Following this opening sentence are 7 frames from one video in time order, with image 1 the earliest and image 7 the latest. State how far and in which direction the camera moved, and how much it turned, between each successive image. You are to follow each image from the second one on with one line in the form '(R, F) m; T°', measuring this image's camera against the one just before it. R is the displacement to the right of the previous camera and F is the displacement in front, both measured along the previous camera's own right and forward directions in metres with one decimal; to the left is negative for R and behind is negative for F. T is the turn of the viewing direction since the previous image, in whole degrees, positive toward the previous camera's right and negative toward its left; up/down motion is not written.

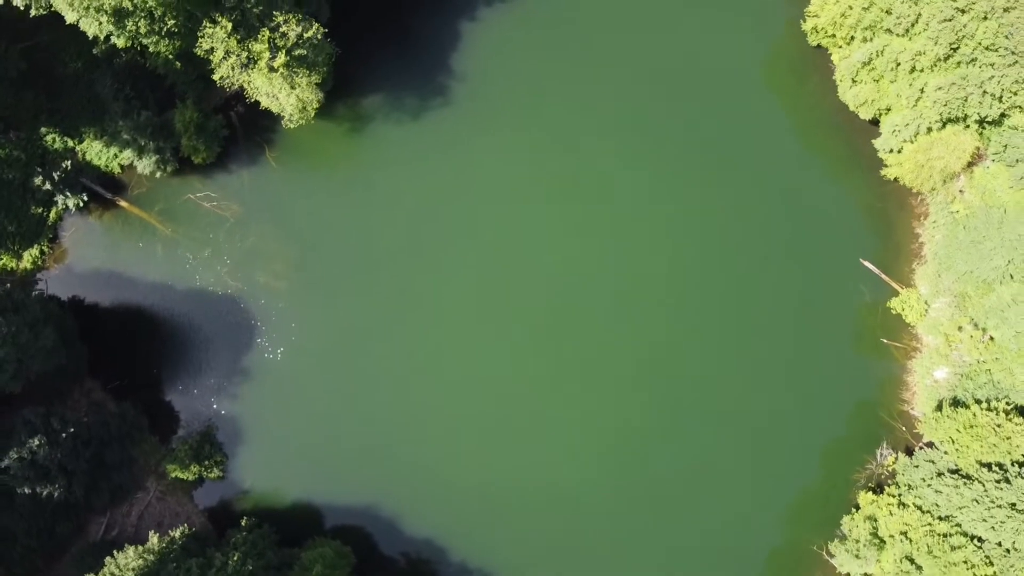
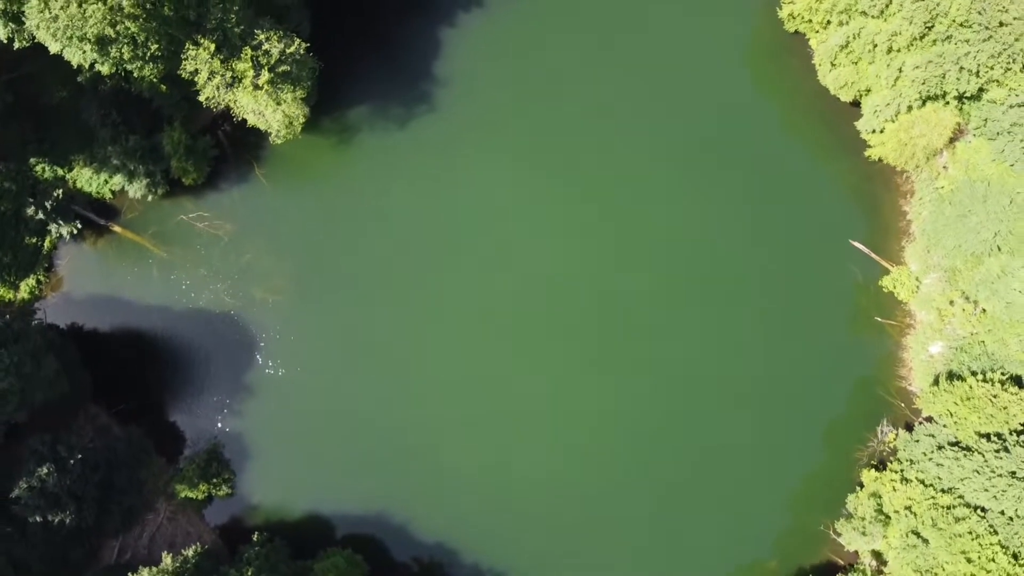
(+0.1, -0.3) m; 0°
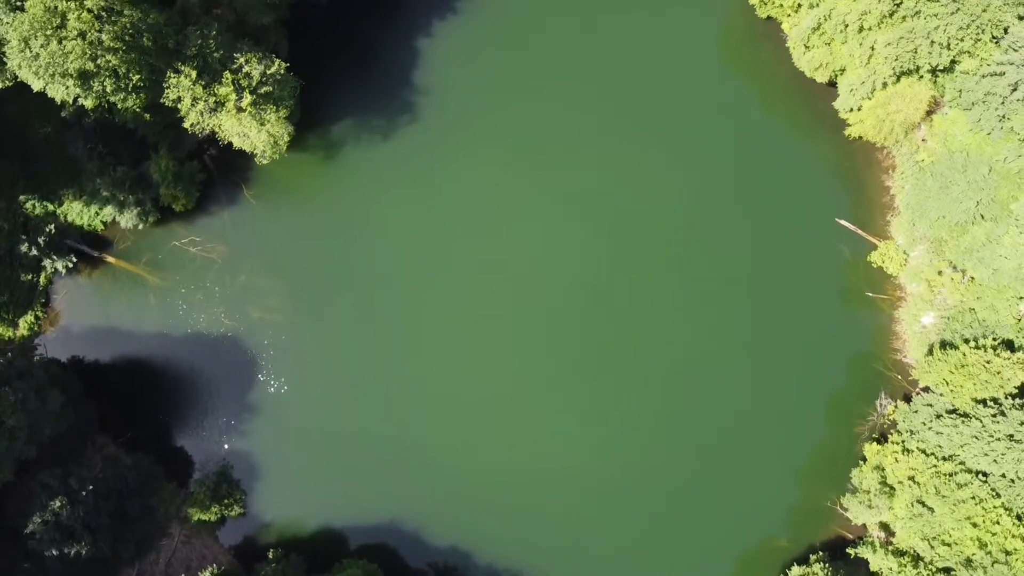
(0.0, -0.4) m; 0°
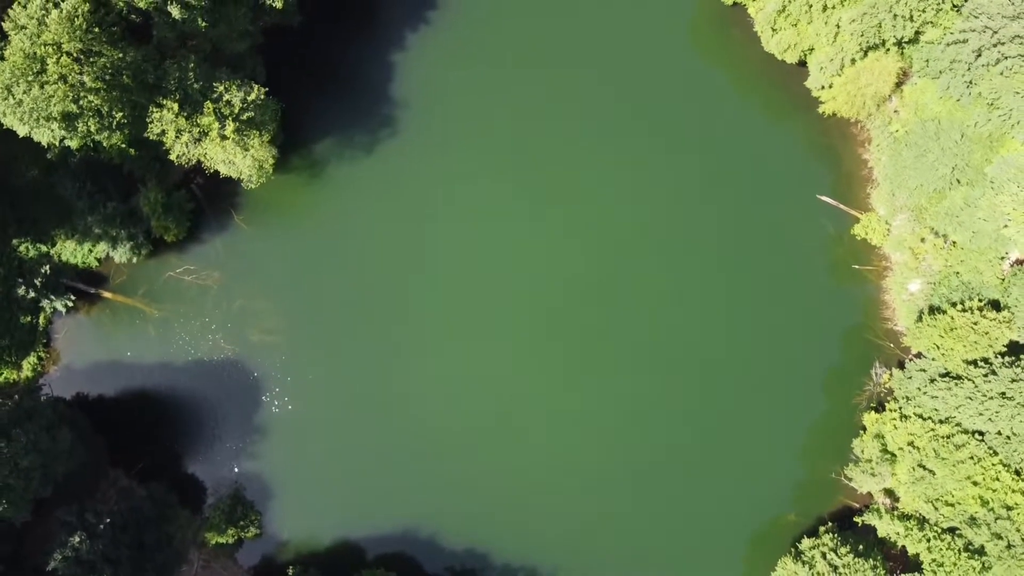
(+0.1, -0.6) m; 0°
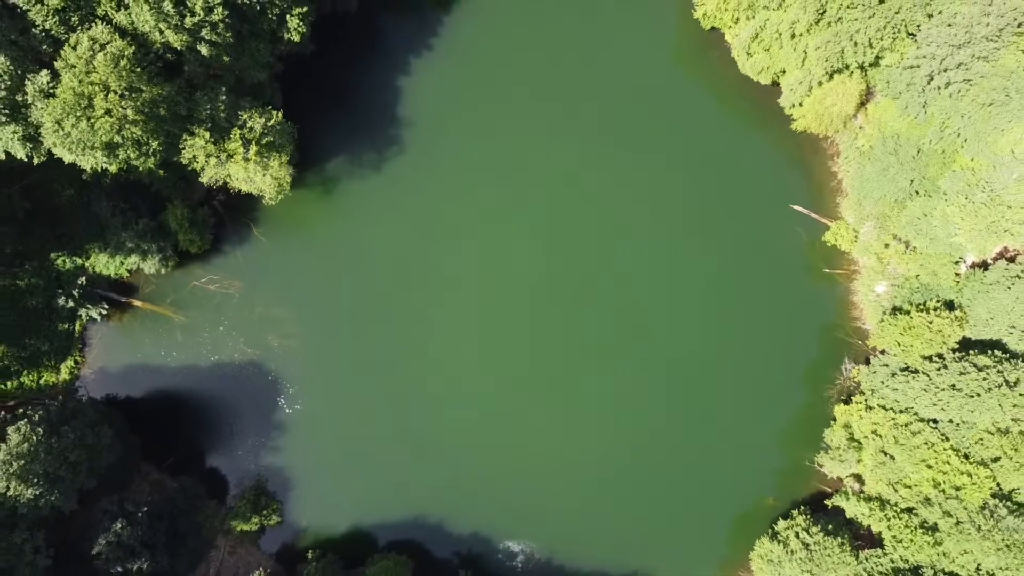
(+0.1, -3.6) m; 0°
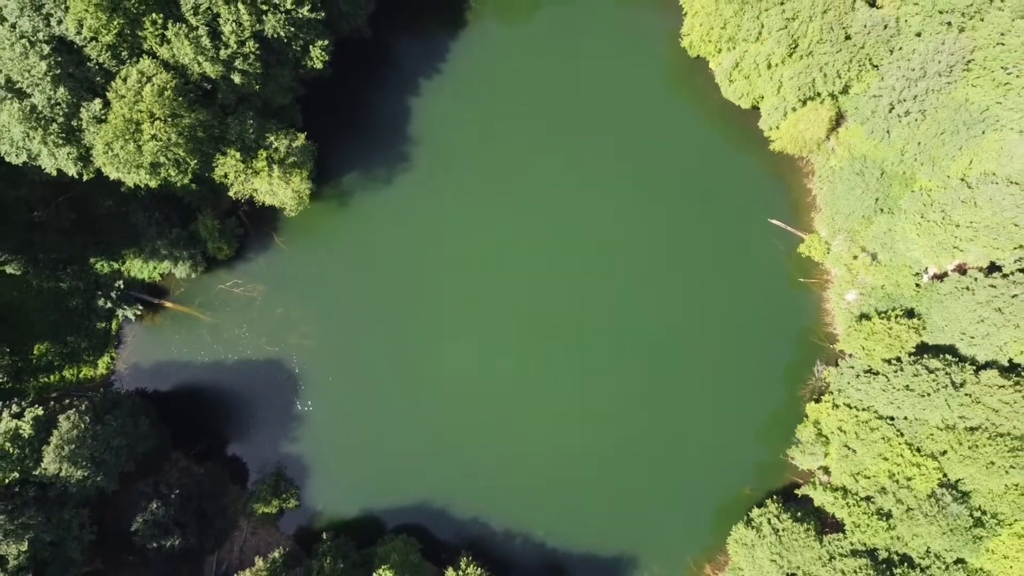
(+0.3, -4.1) m; 0°
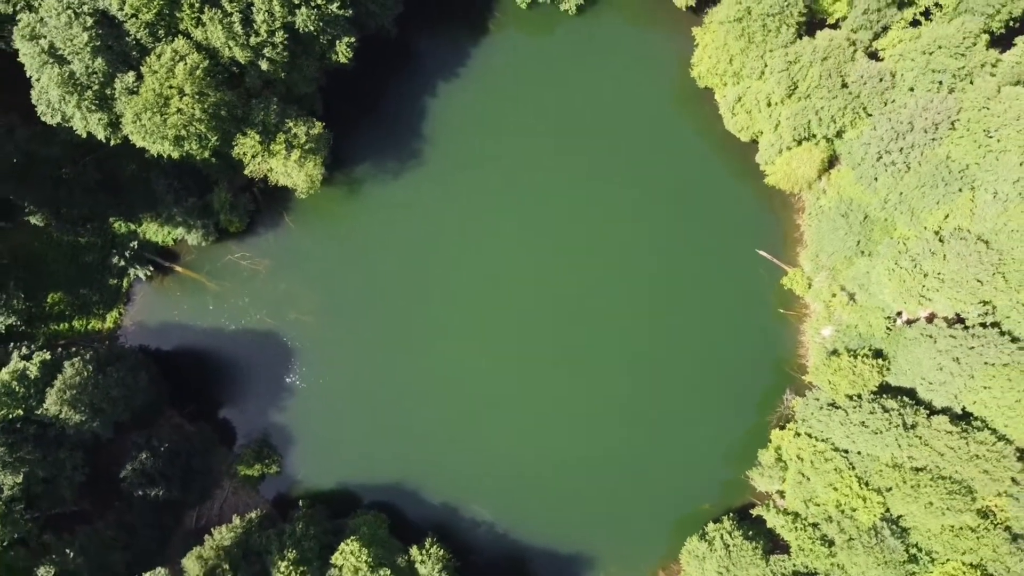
(+1.4, -2.3) m; -1°
